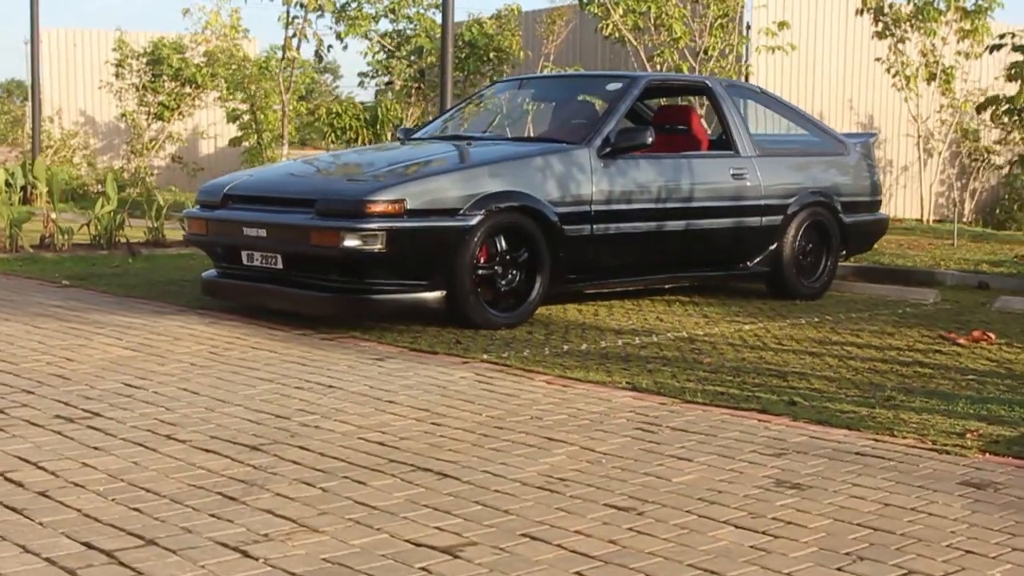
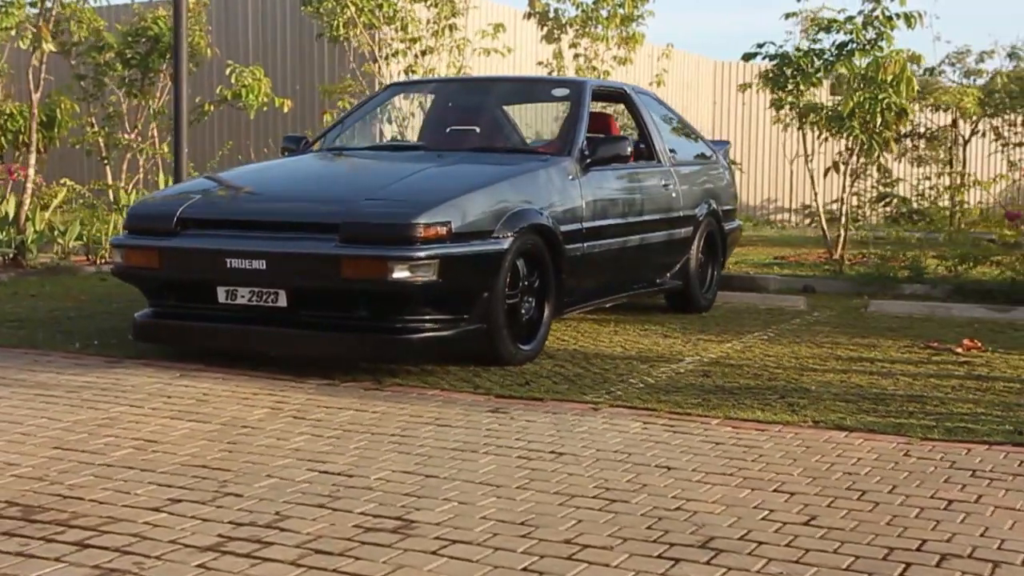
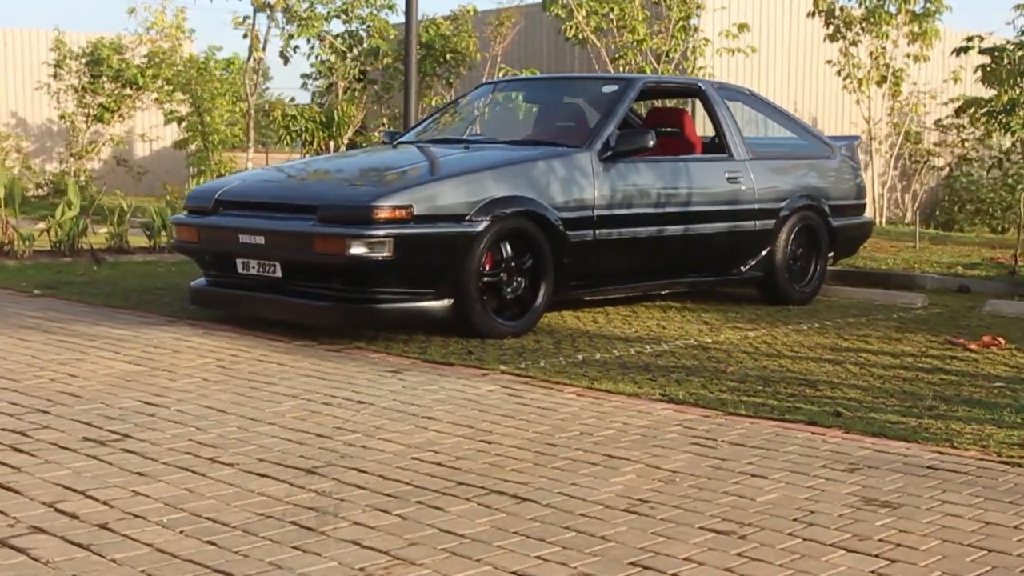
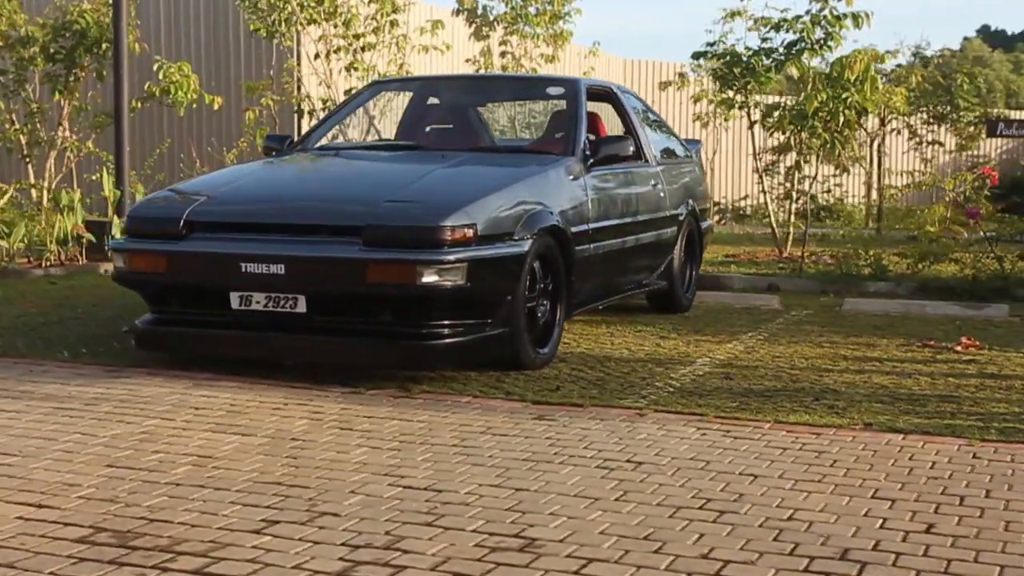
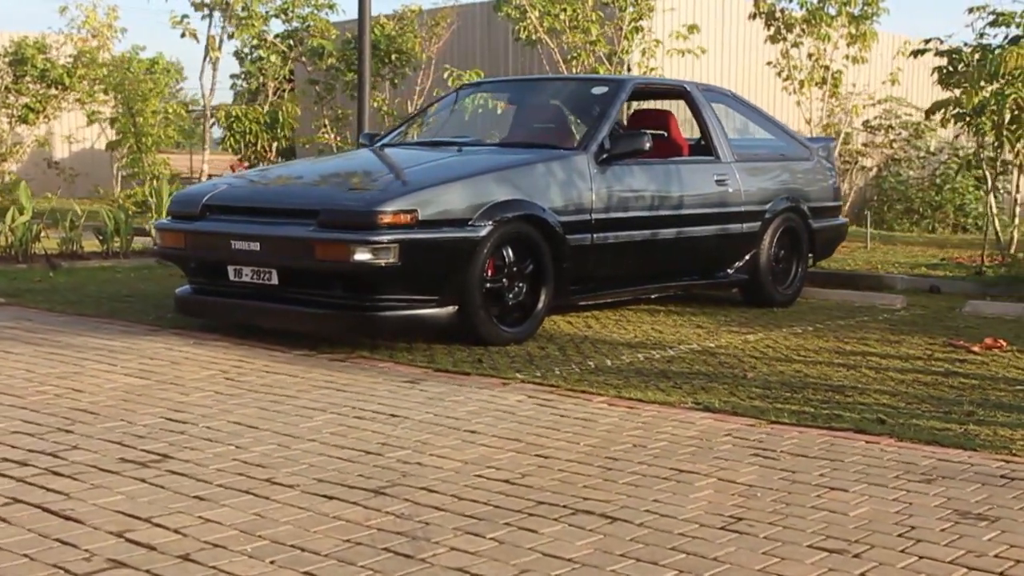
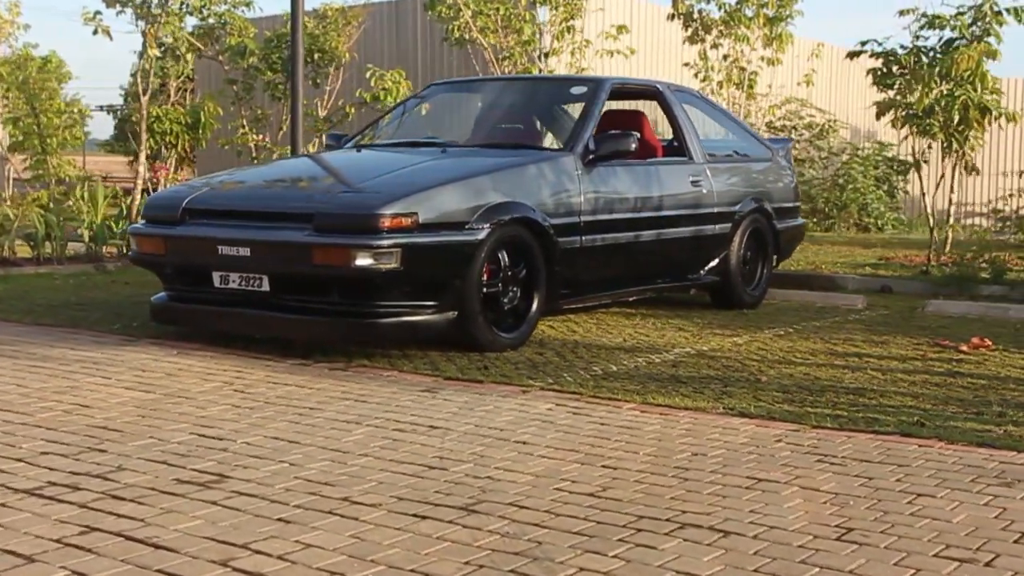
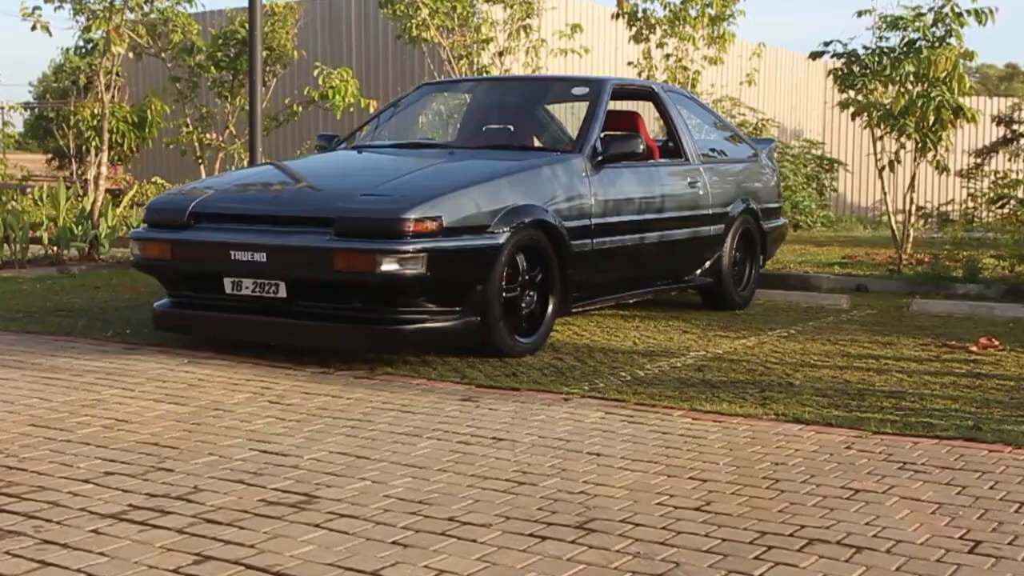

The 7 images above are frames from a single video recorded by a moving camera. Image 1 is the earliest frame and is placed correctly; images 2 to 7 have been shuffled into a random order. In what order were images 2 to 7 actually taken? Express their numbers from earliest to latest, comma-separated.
3, 5, 6, 7, 2, 4
